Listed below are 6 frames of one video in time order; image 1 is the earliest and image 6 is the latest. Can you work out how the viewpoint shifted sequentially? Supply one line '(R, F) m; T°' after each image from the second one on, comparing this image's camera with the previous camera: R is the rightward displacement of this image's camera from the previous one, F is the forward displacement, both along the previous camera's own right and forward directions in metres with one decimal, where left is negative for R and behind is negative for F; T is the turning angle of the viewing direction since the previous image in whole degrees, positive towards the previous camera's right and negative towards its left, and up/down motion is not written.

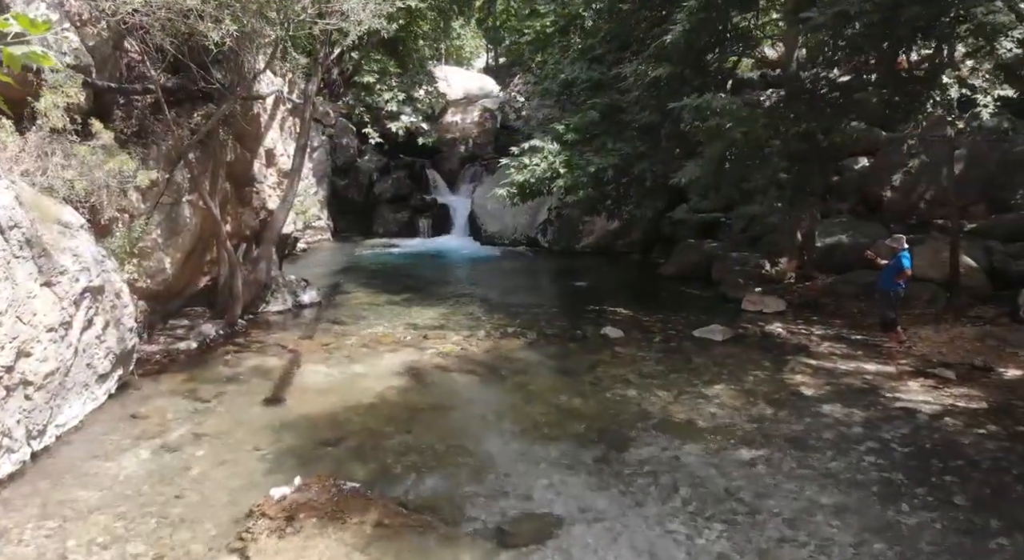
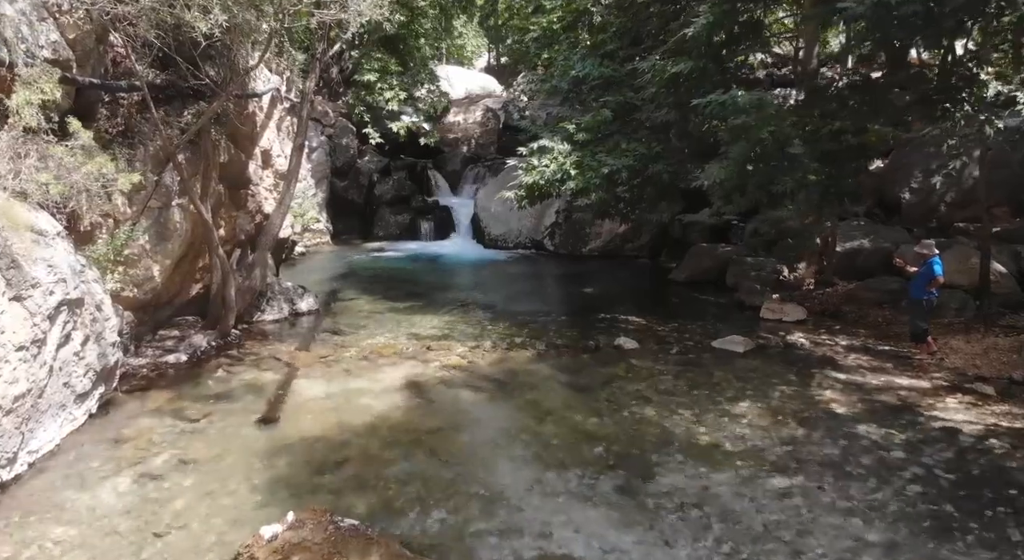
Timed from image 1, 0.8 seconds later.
(-0.1, +0.5) m; 0°
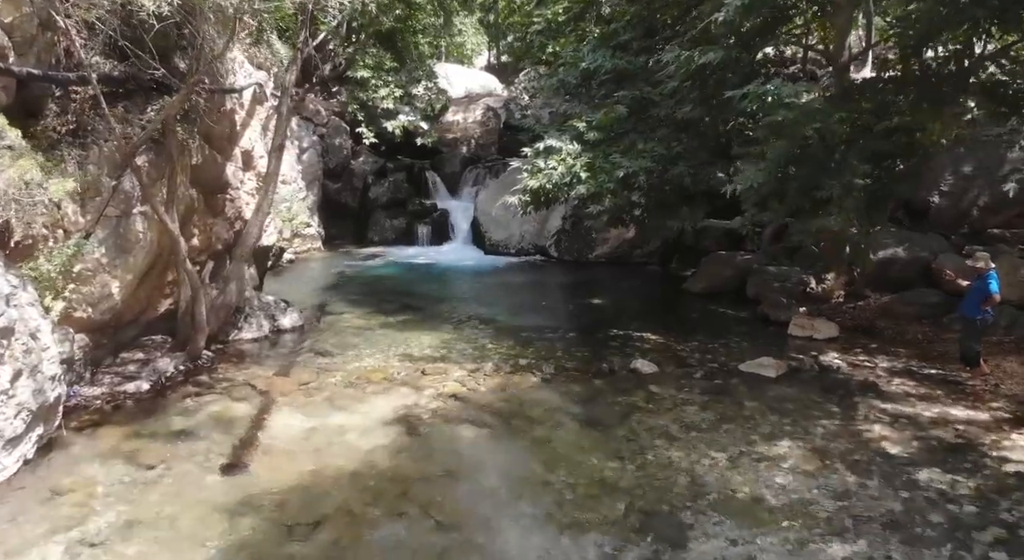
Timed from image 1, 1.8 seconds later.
(0.0, +0.9) m; 0°
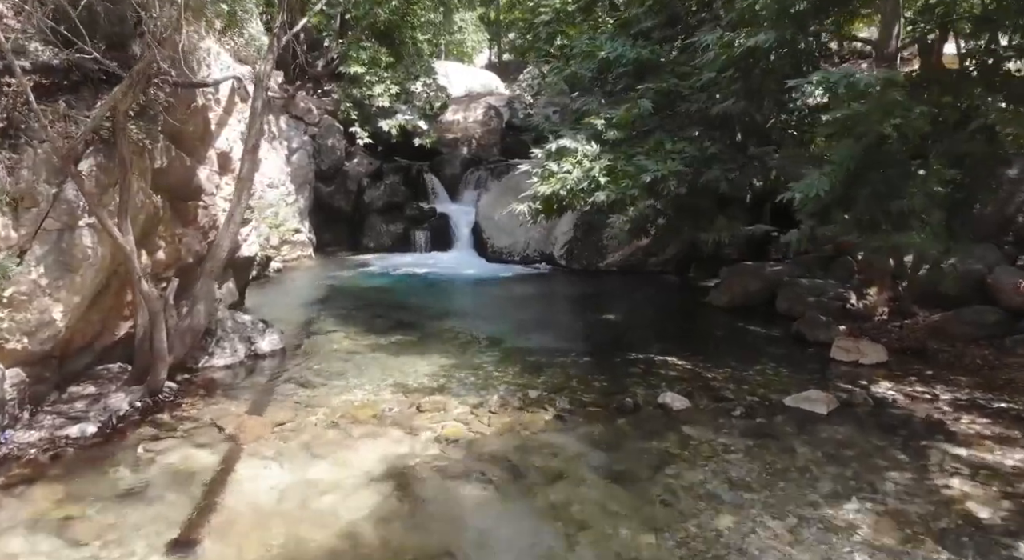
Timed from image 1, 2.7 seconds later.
(-0.1, +1.1) m; 0°
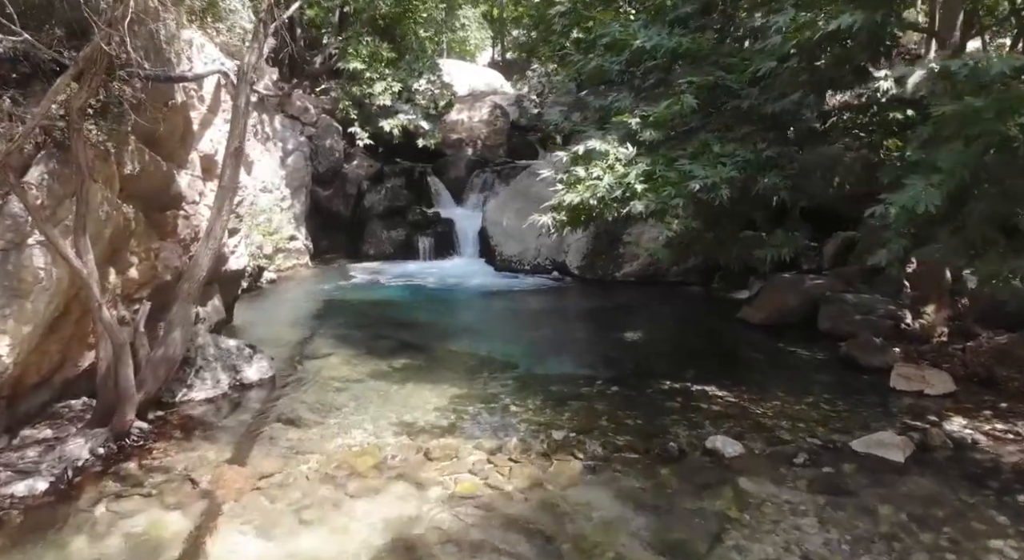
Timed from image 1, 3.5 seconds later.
(-0.2, +0.9) m; 0°
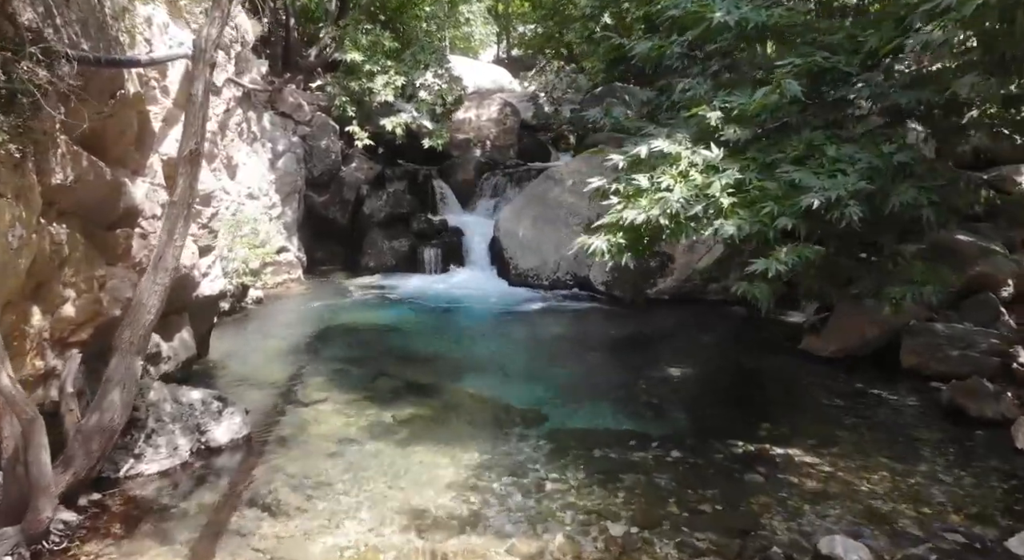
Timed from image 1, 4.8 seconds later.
(-0.3, +1.5) m; 0°
